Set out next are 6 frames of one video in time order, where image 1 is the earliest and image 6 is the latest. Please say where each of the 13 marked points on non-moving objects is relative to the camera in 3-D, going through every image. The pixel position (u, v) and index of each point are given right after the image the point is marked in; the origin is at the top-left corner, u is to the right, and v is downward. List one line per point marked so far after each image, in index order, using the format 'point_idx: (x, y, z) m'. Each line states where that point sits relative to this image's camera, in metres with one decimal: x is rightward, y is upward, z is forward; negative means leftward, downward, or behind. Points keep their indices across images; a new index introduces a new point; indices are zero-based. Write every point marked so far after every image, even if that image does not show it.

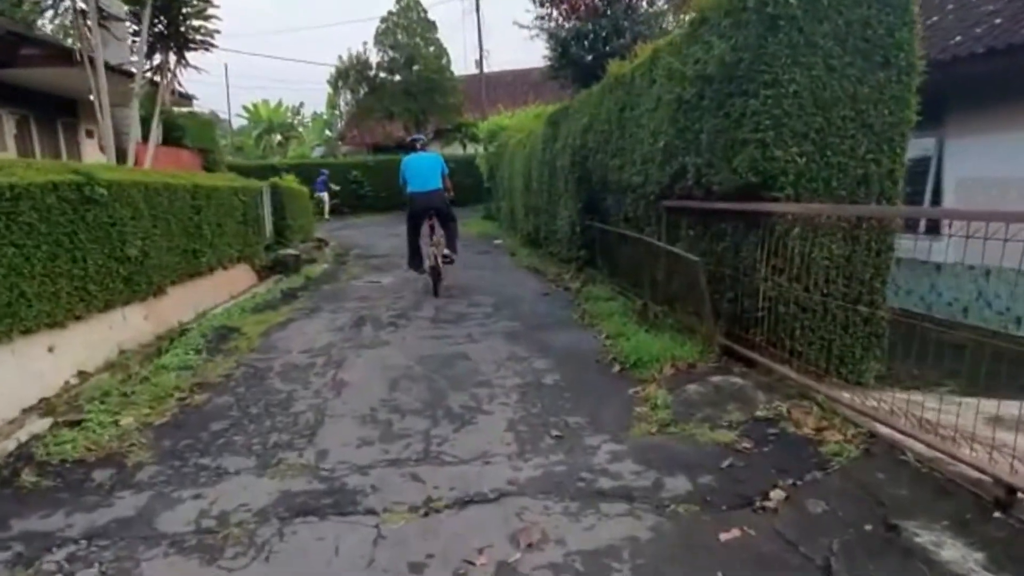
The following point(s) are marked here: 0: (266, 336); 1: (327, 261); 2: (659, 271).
0: (-2.3, -0.5, +7.4) m
1: (-3.3, +0.5, +14.4) m
2: (+1.3, +0.2, +7.2) m
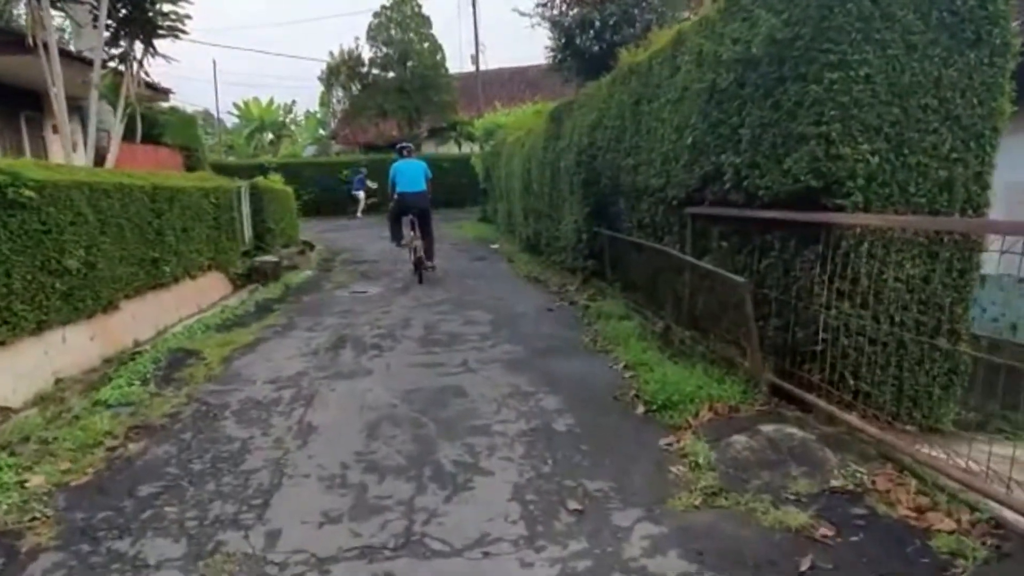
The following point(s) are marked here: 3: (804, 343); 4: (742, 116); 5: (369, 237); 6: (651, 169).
0: (-2.3, -0.6, +6.4) m
1: (-3.3, +0.3, +13.4) m
2: (+1.3, 0.0, +6.2) m
3: (+1.7, -0.3, +4.7) m
4: (+1.5, +1.1, +5.1) m
5: (-3.4, +1.2, +18.9) m
6: (+1.2, +1.0, +7.1) m
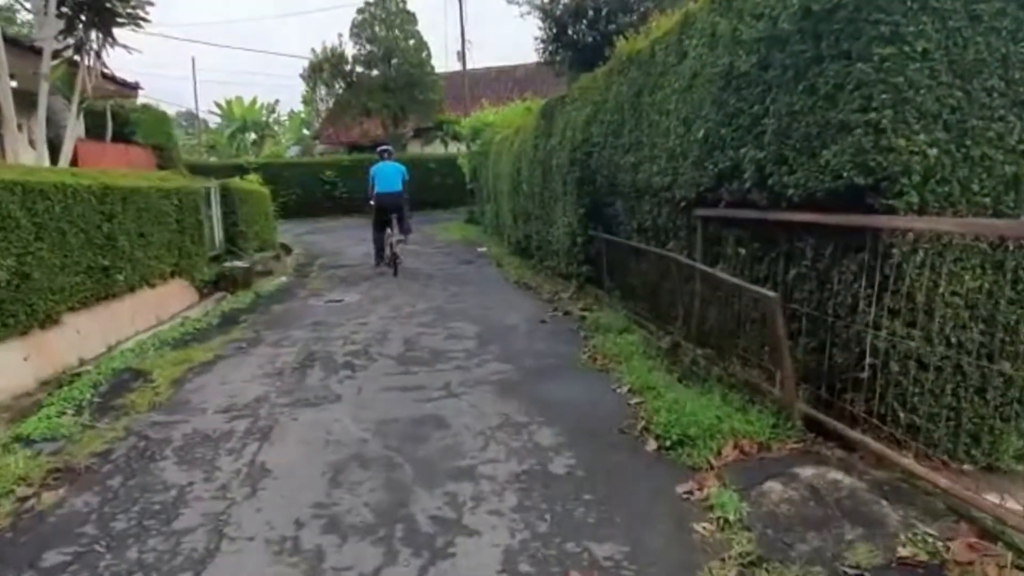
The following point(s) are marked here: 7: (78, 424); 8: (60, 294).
0: (-2.3, -0.7, +5.7) m
1: (-3.5, +0.2, +12.6) m
2: (+1.3, -0.1, +5.5) m
3: (+1.6, -0.4, +4.0) m
4: (+1.4, +1.0, +4.4) m
5: (-3.6, +1.1, +18.1) m
6: (+1.1, +1.0, +6.4) m
7: (-2.6, -0.8, +4.9) m
8: (-3.6, 0.0, +6.5) m
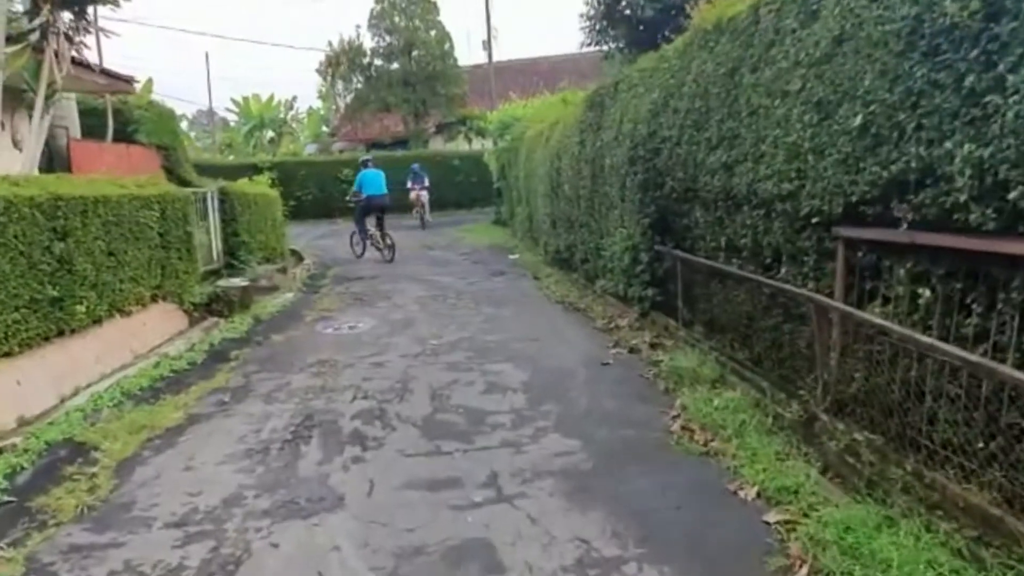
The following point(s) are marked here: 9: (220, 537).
0: (-2.0, -1.0, +4.2) m
1: (-3.0, 0.0, +11.1) m
2: (+1.6, -0.3, +4.0) m
3: (+1.9, -0.7, +2.4) m
4: (+1.7, +0.8, +2.8) m
5: (-3.0, +0.9, +16.6) m
6: (+1.5, +0.7, +4.8) m
7: (-2.3, -1.1, +3.4) m
8: (-3.3, -0.3, +5.0) m
9: (-1.2, -1.1, +3.4) m
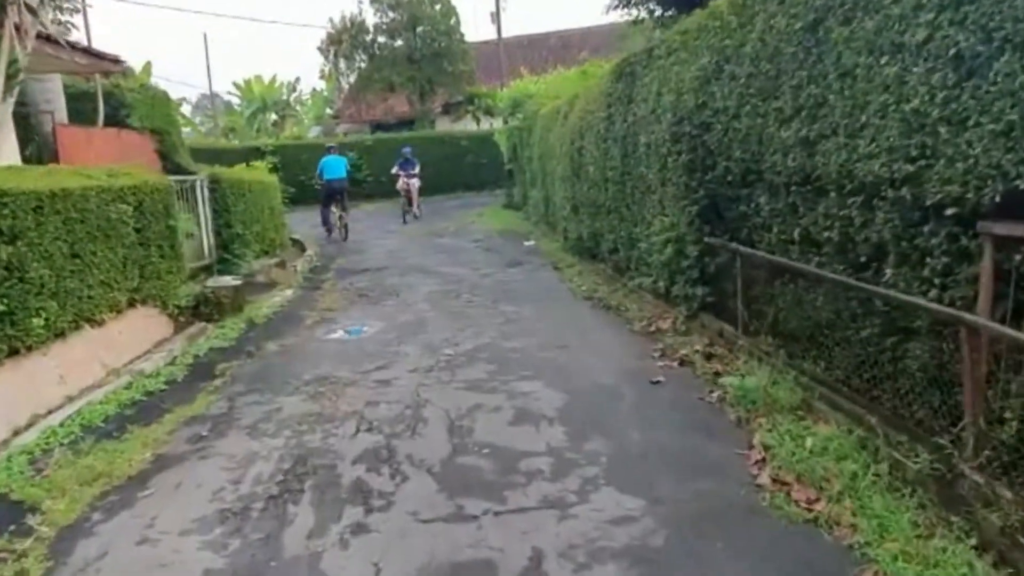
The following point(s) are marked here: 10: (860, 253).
0: (-1.8, -1.1, +3.3) m
1: (-2.7, +0.1, +10.2) m
2: (+1.8, -0.4, +3.0) m
3: (+2.1, -0.7, +1.4) m
4: (+1.9, +0.7, +1.8) m
5: (-2.7, +1.1, +15.7) m
6: (+1.7, +0.7, +3.8) m
7: (-2.1, -1.2, +2.5) m
8: (-3.1, -0.4, +4.1) m
9: (-1.1, -1.2, +2.5) m
10: (+1.8, +0.2, +4.1) m
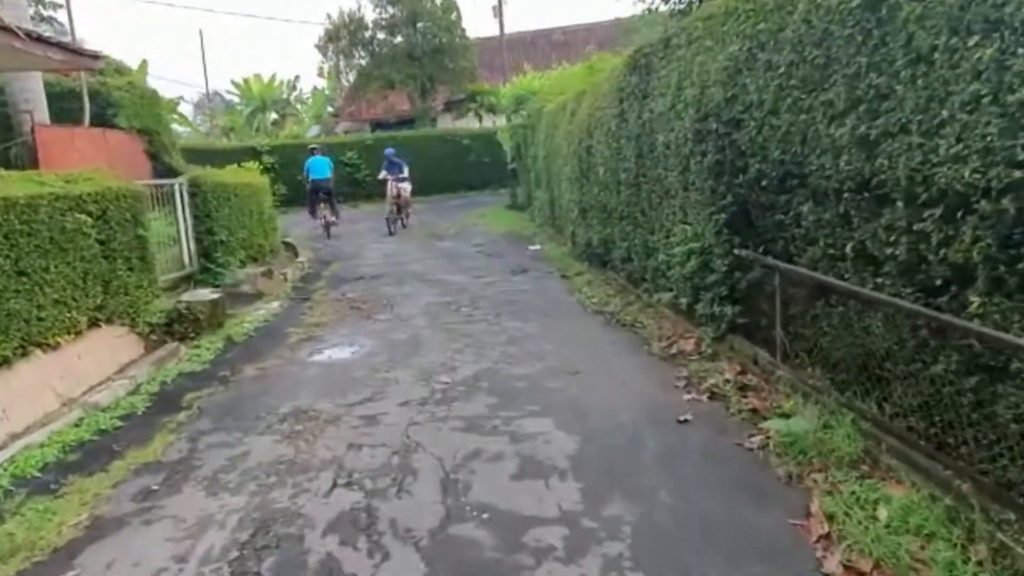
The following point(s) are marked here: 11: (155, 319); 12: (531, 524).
0: (-1.8, -1.2, +2.6) m
1: (-2.7, -0.1, +9.5) m
2: (+1.8, -0.5, +2.3) m
3: (+2.1, -0.9, +0.7) m
4: (+1.9, +0.5, +1.1) m
5: (-2.6, +1.0, +15.0) m
6: (+1.7, +0.6, +3.1) m
7: (-2.1, -1.4, +1.8) m
8: (-3.1, -0.6, +3.4) m
9: (-1.0, -1.3, +1.8) m
10: (+1.8, +0.1, +3.4) m
11: (-3.1, -0.3, +7.0) m
12: (+0.1, -0.9, +3.2) m
